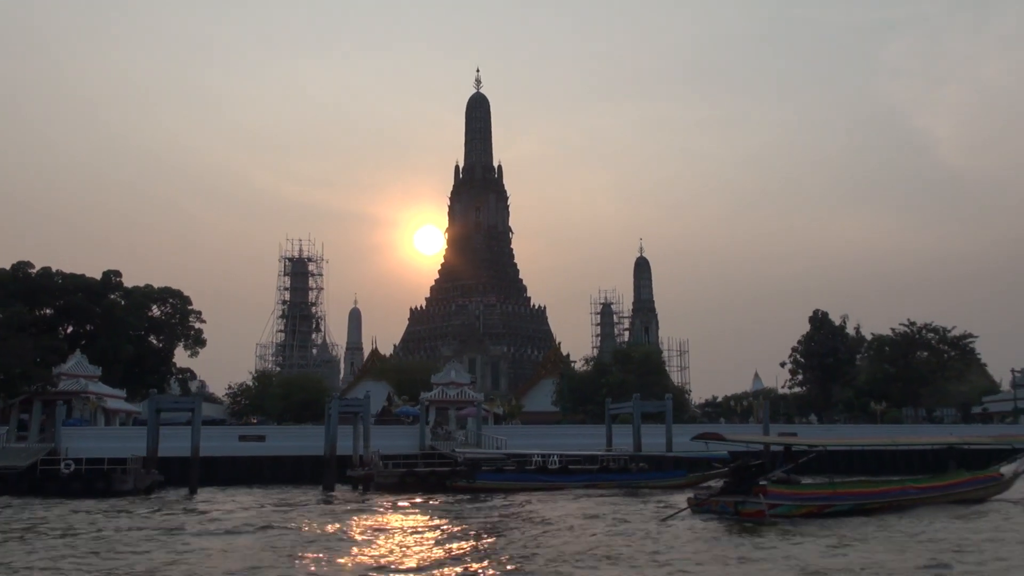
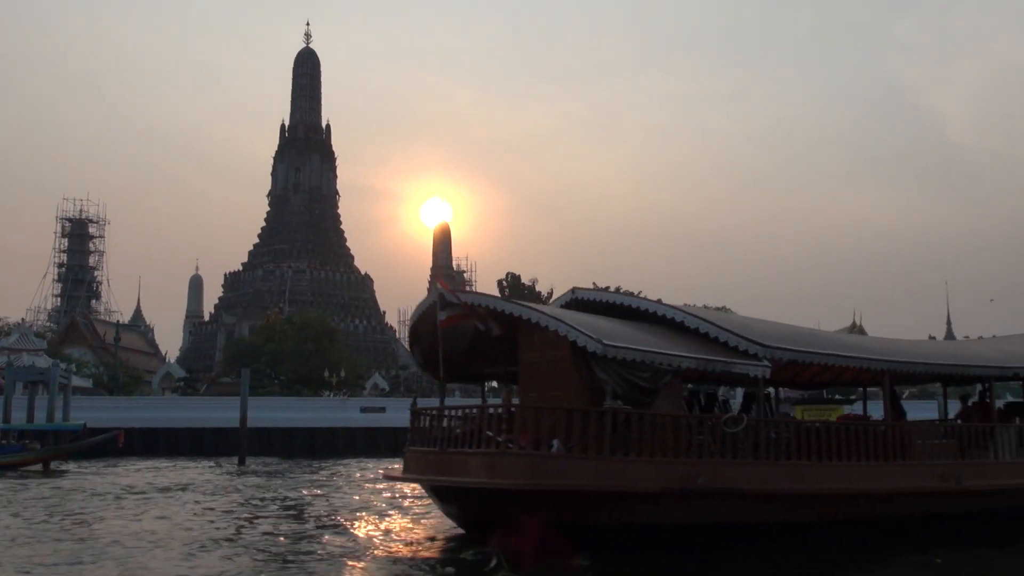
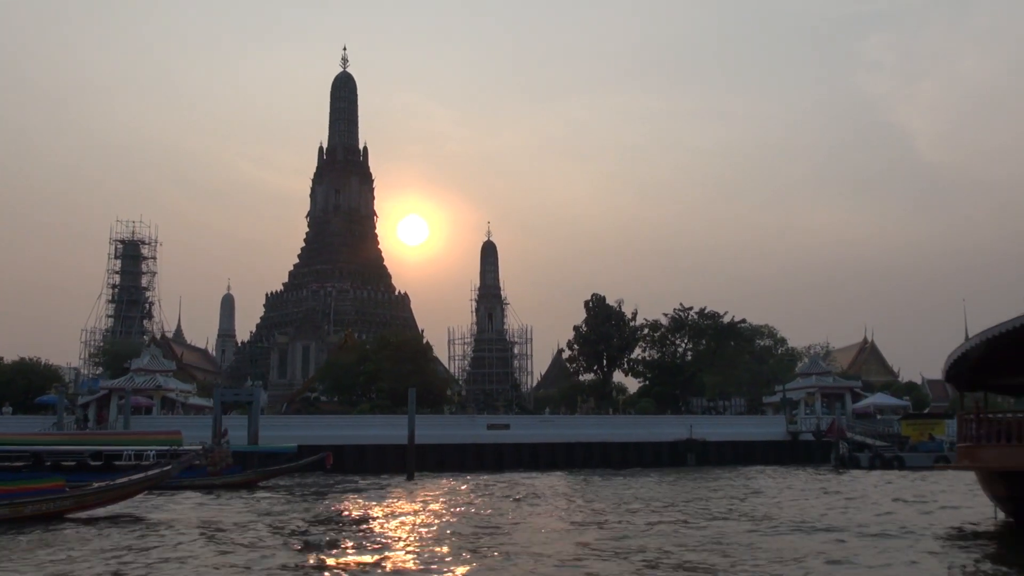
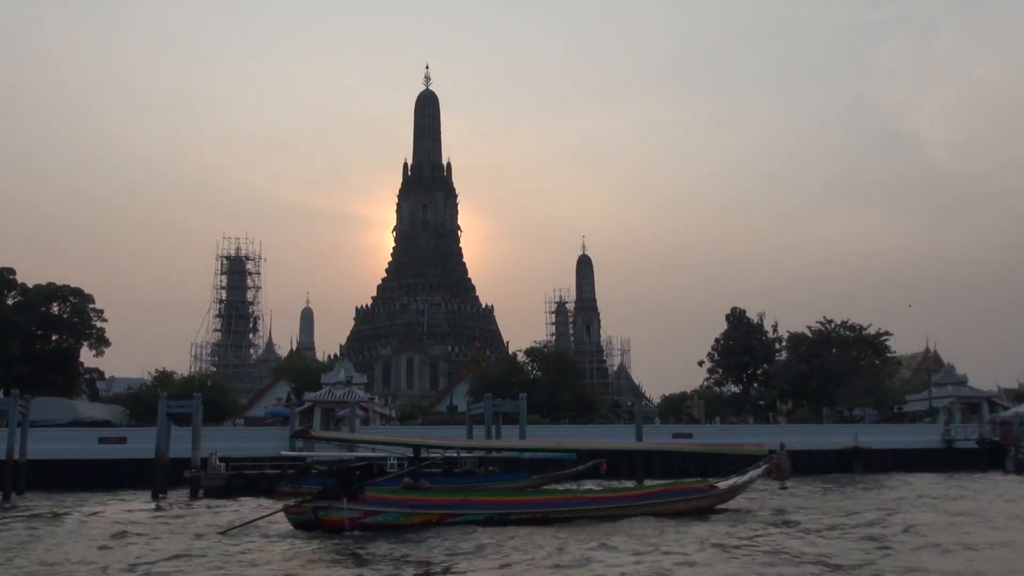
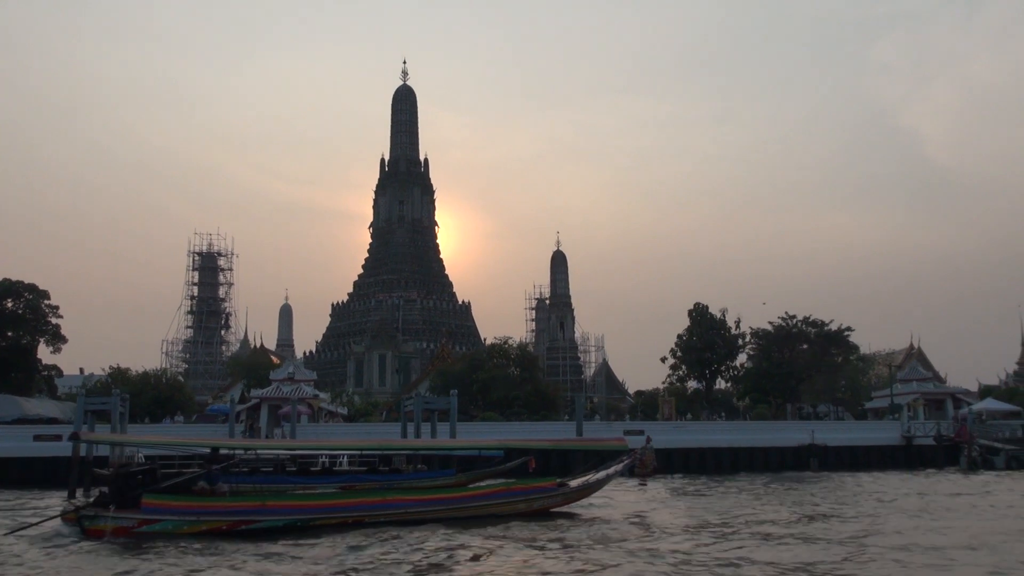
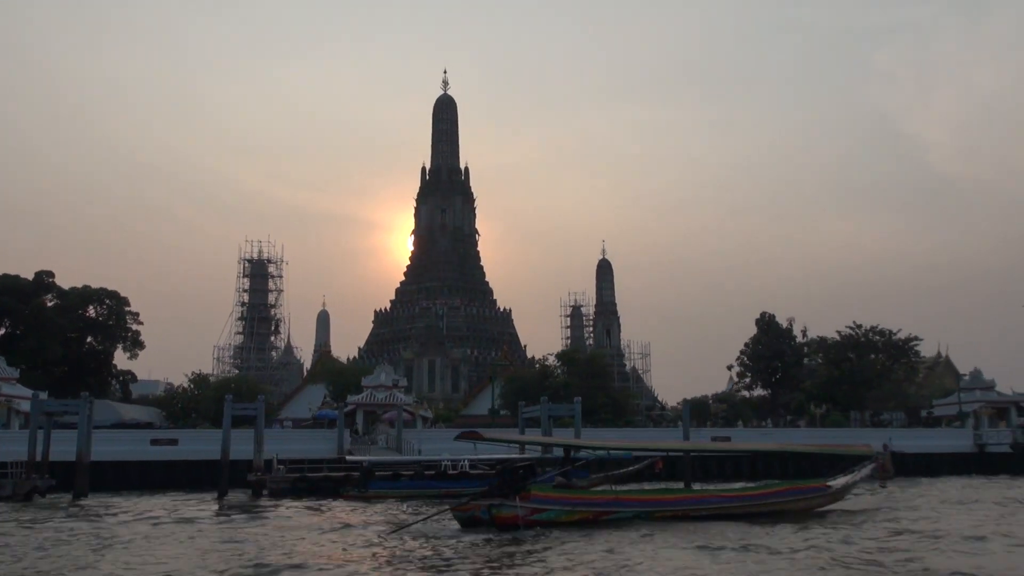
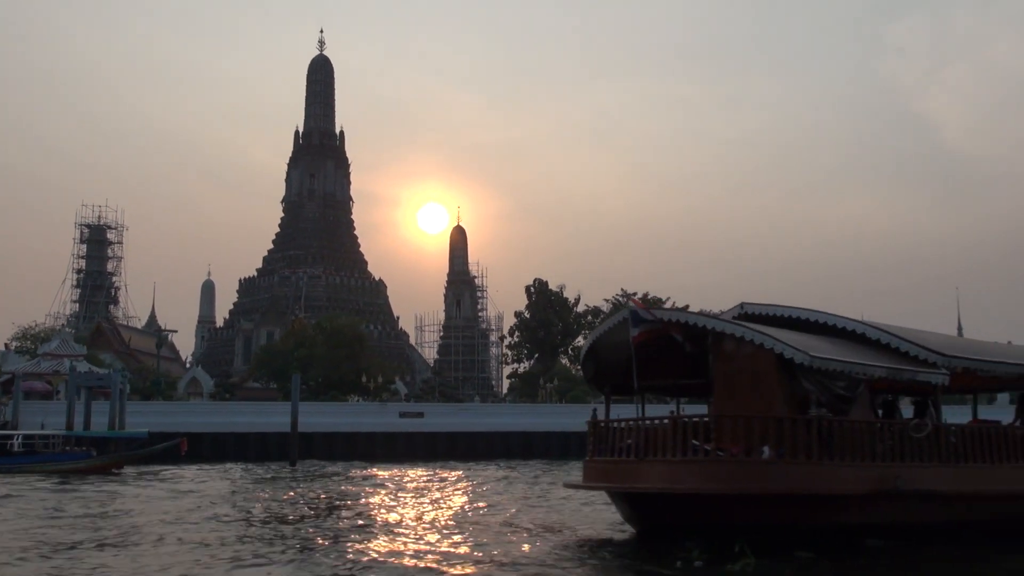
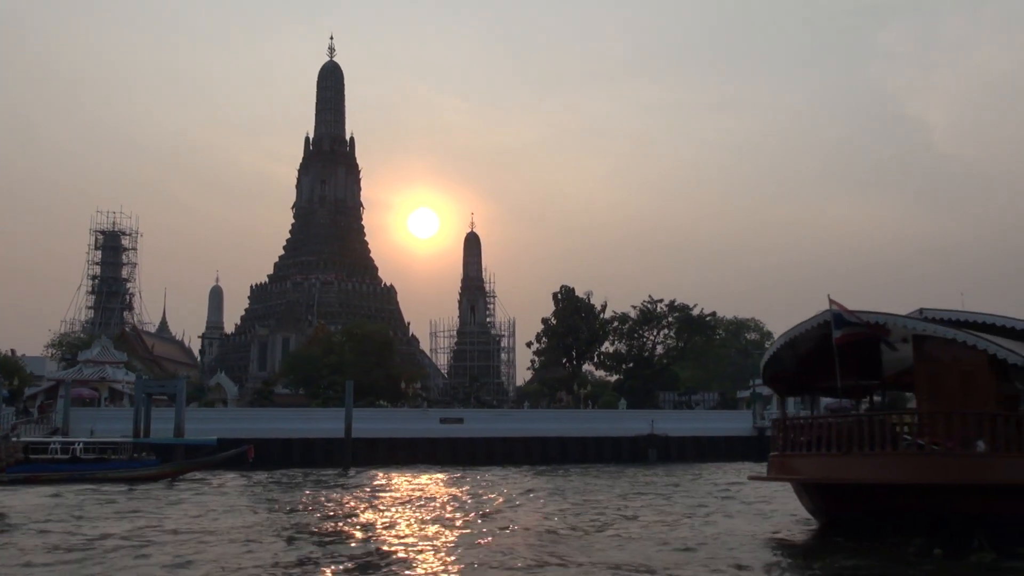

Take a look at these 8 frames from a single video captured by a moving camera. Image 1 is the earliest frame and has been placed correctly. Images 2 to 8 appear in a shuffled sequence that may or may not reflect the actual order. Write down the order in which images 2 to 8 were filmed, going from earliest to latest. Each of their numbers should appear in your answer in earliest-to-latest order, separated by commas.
6, 4, 5, 3, 8, 7, 2
